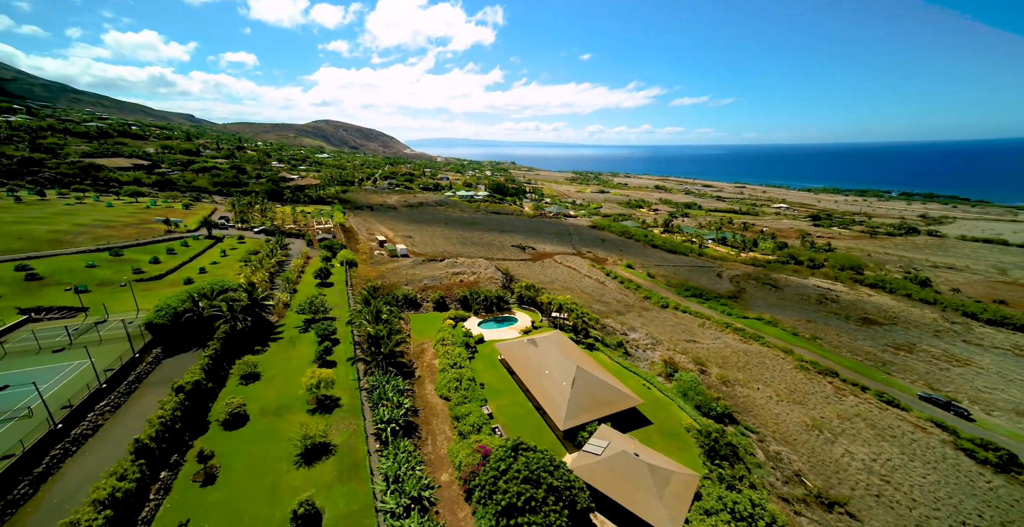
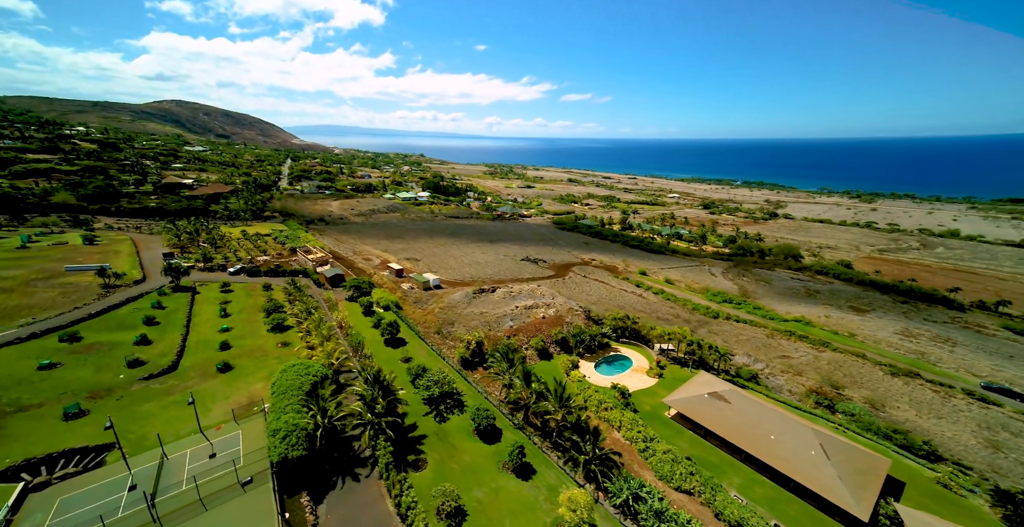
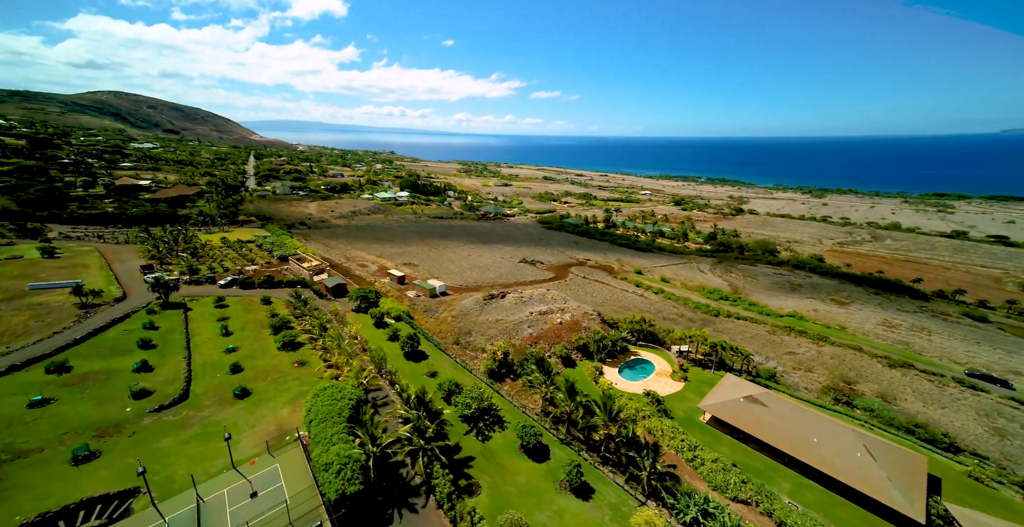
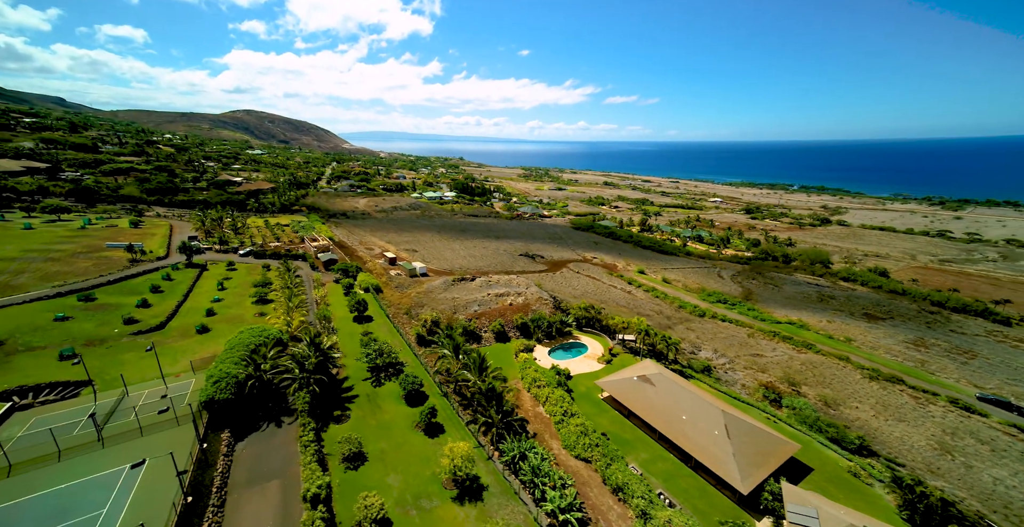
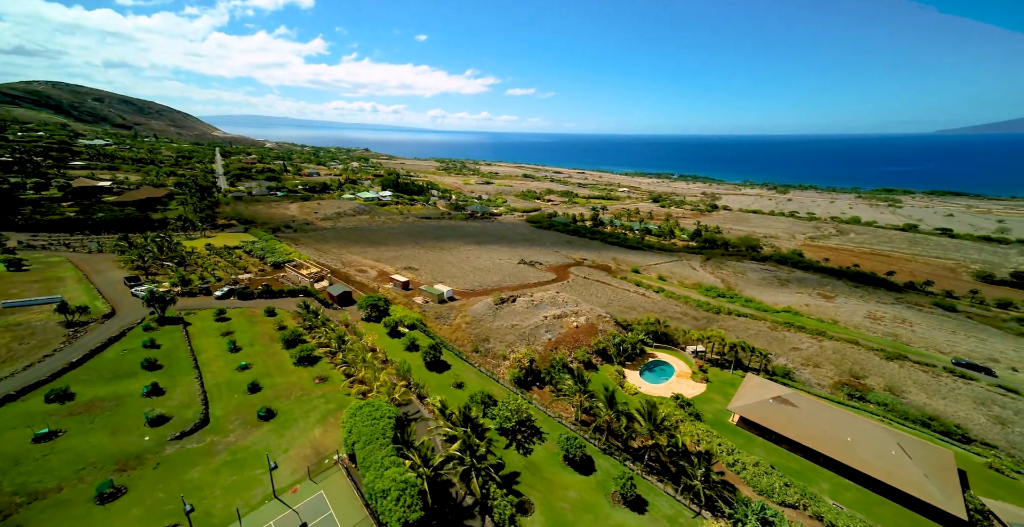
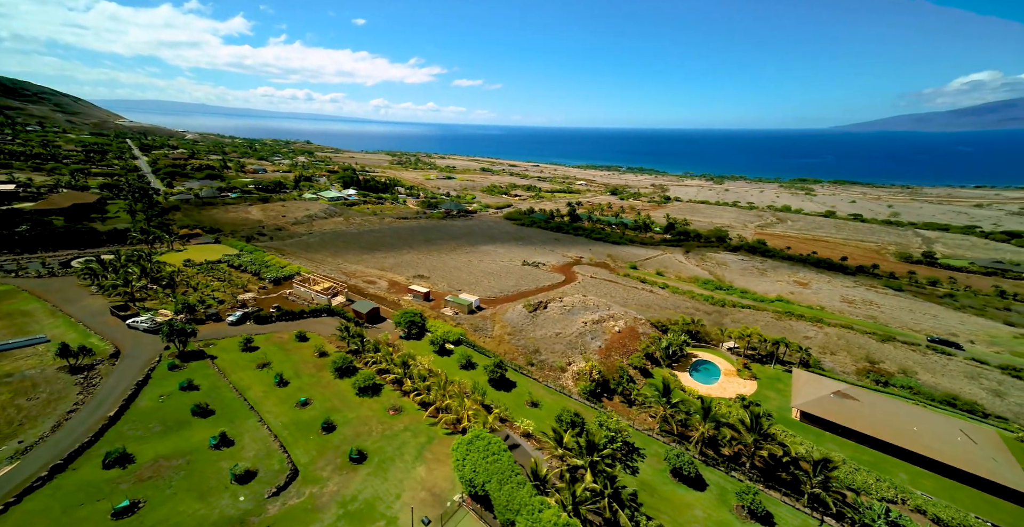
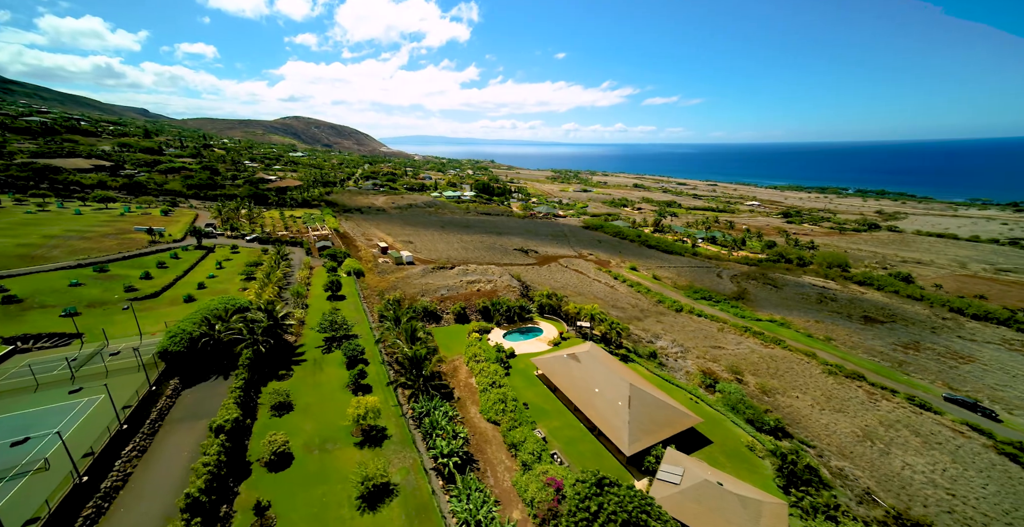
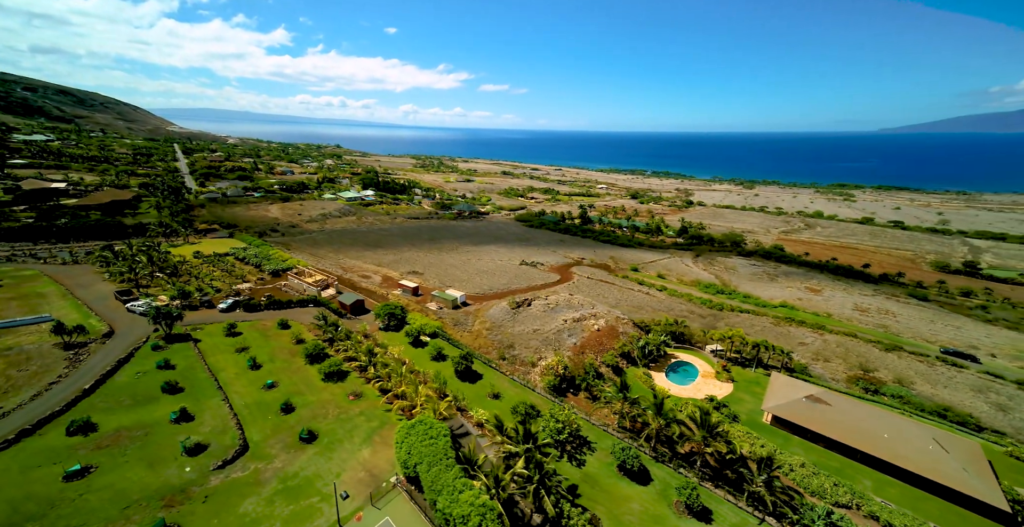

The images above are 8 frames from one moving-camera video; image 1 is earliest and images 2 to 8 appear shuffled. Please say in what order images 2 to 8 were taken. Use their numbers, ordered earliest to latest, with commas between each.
7, 4, 2, 3, 5, 8, 6
